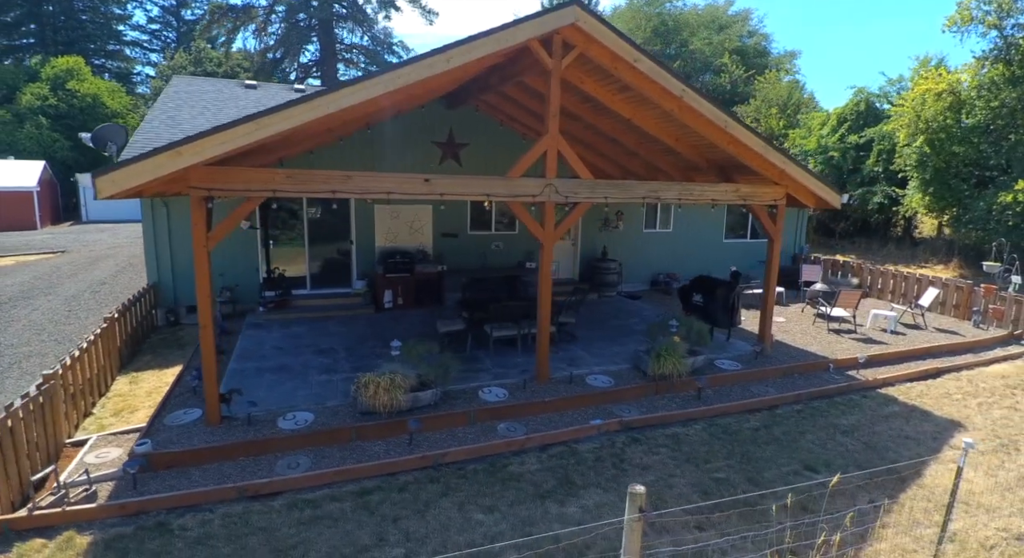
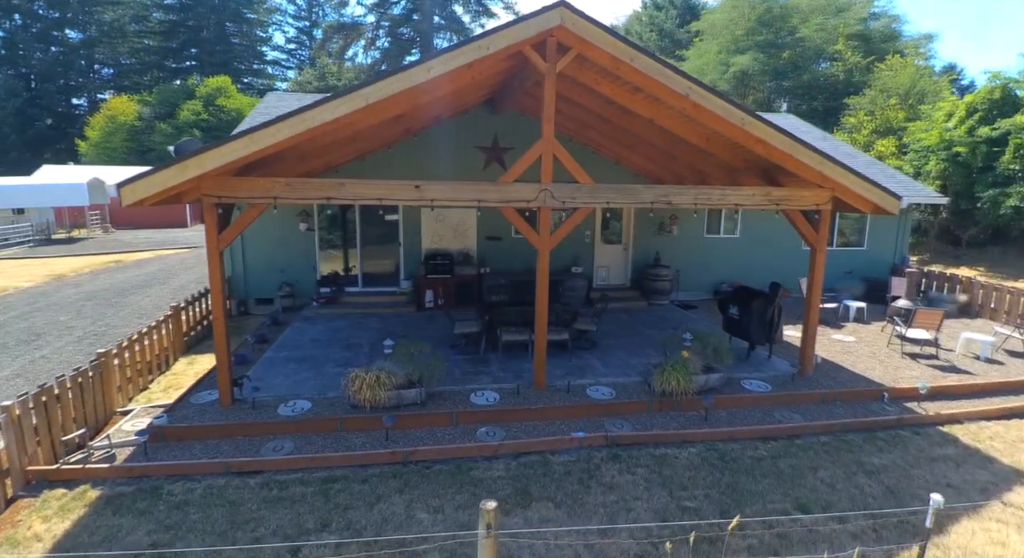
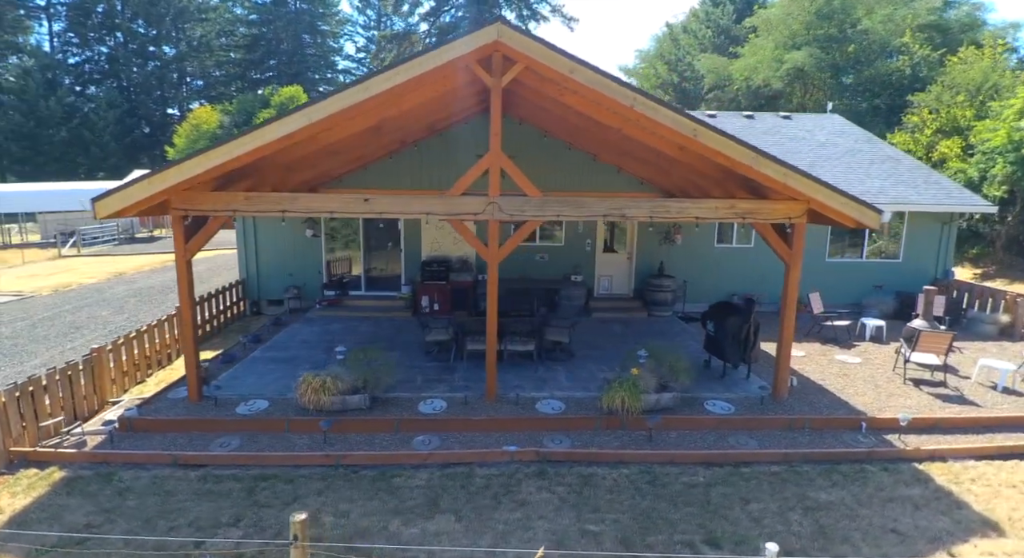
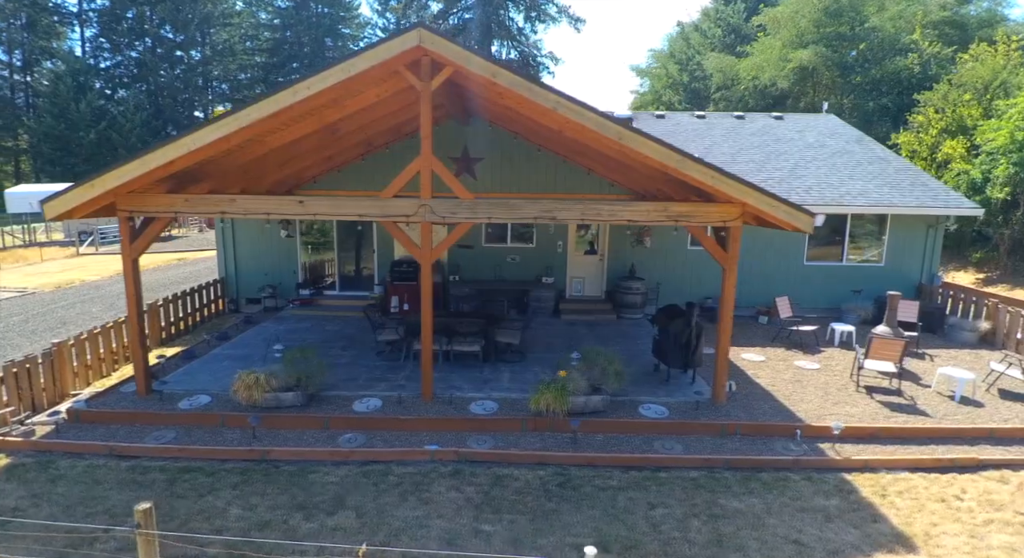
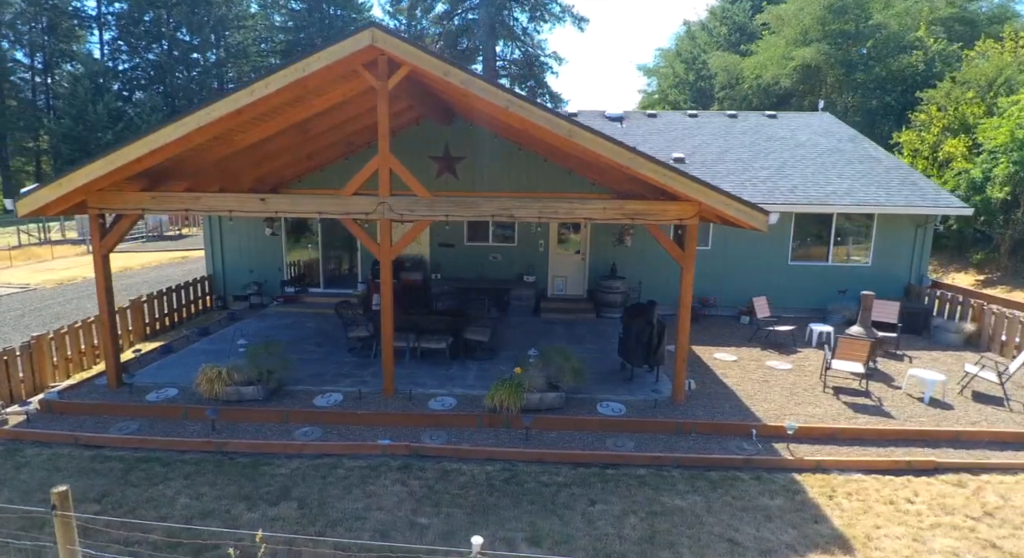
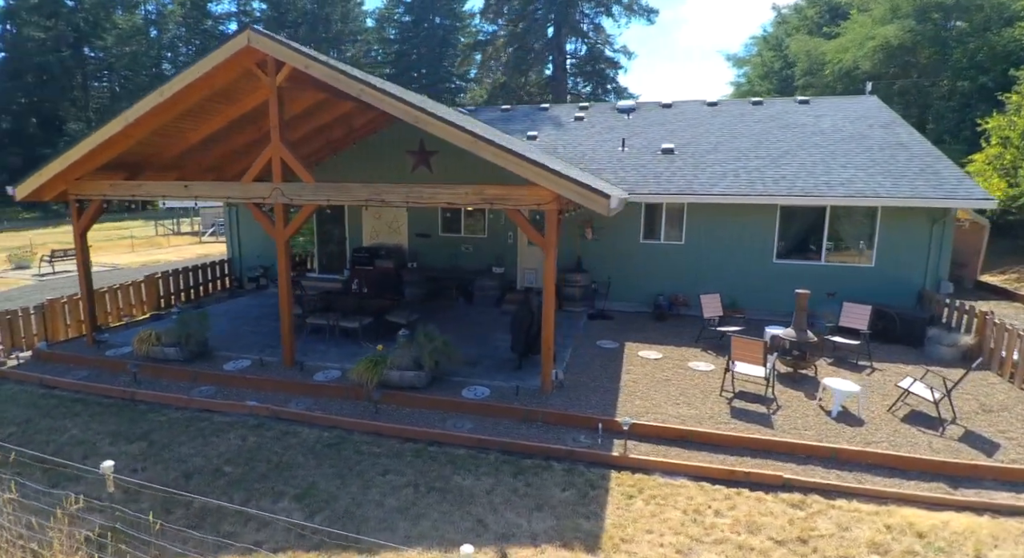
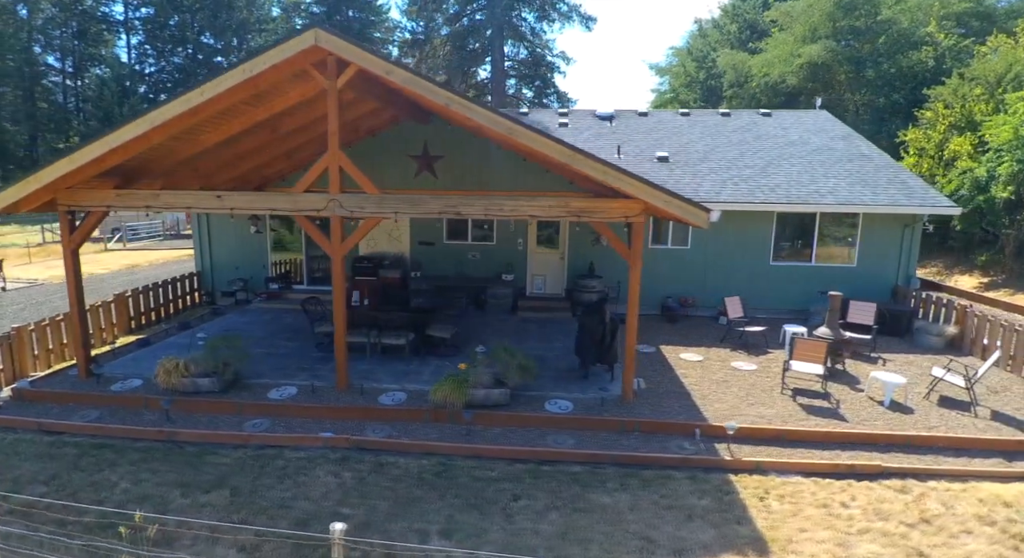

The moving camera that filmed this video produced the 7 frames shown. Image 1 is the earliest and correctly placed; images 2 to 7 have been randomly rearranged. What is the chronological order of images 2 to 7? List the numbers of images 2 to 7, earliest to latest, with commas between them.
2, 3, 4, 5, 7, 6
